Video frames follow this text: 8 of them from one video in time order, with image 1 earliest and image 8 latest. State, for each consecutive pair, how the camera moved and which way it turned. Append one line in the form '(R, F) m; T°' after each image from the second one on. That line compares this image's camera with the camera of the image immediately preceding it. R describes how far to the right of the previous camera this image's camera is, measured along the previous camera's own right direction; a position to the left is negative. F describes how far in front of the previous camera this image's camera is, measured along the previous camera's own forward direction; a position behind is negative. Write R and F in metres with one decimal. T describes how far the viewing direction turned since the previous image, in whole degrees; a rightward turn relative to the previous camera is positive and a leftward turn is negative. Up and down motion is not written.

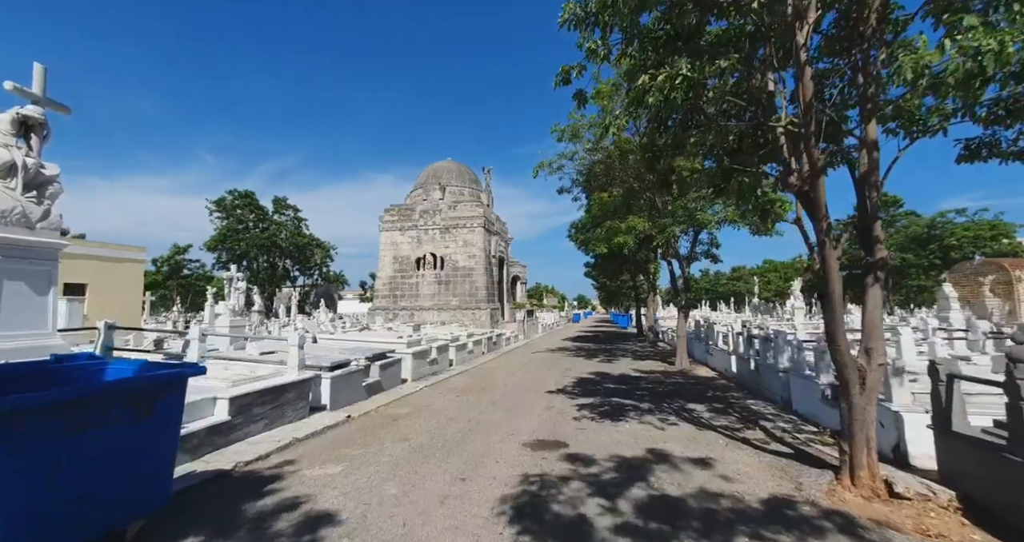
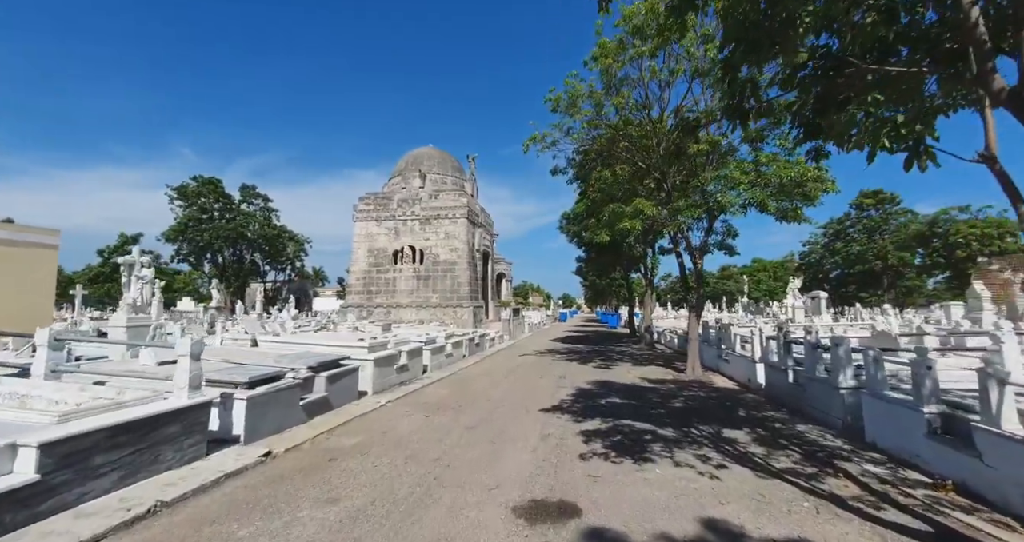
(0.0, +2.1) m; +2°
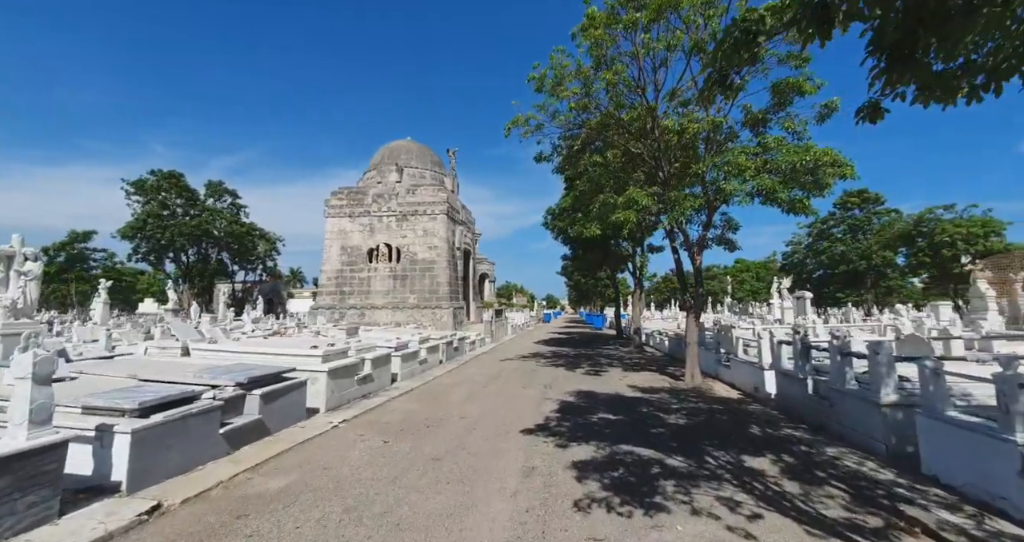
(+0.1, +1.3) m; +2°
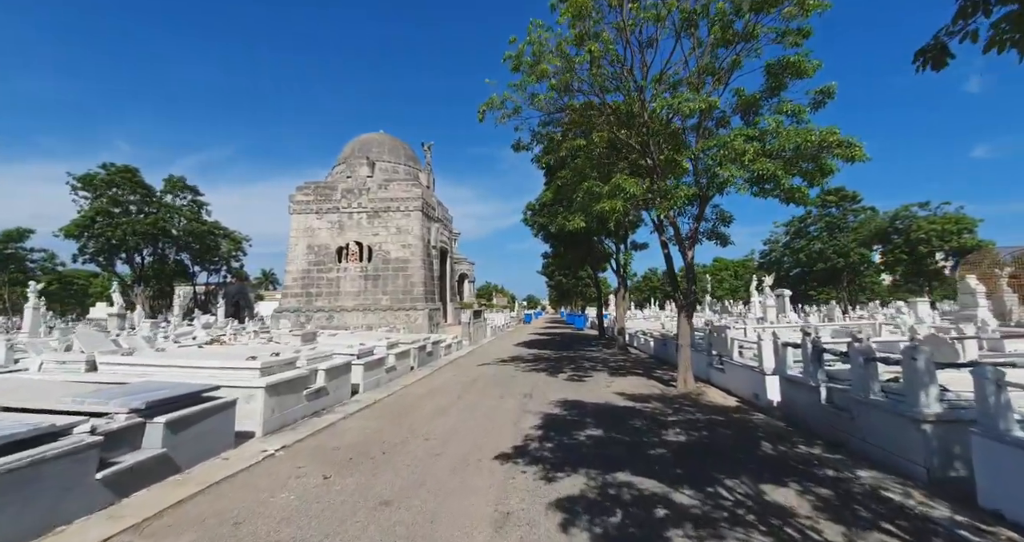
(+0.1, +1.1) m; +3°
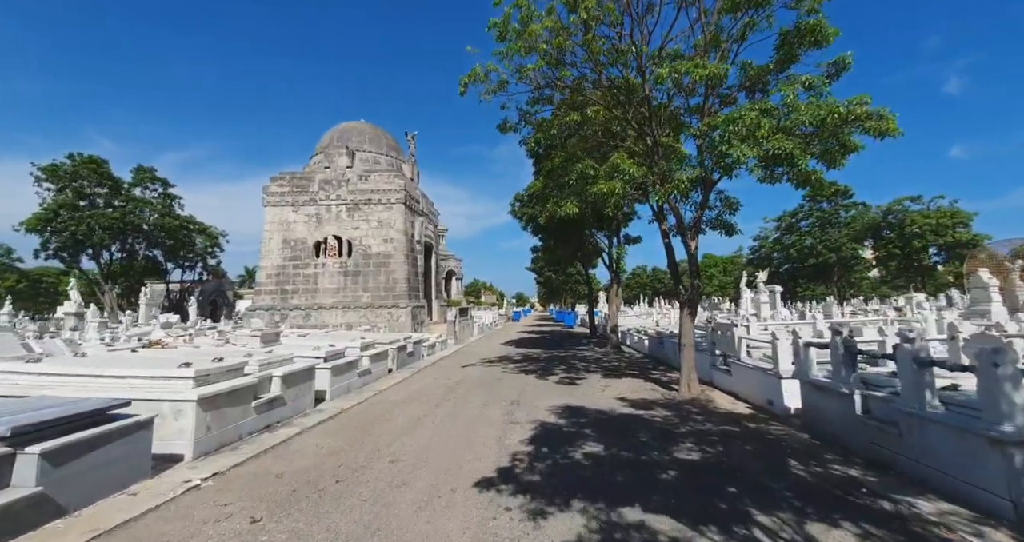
(+0.1, +1.0) m; +1°
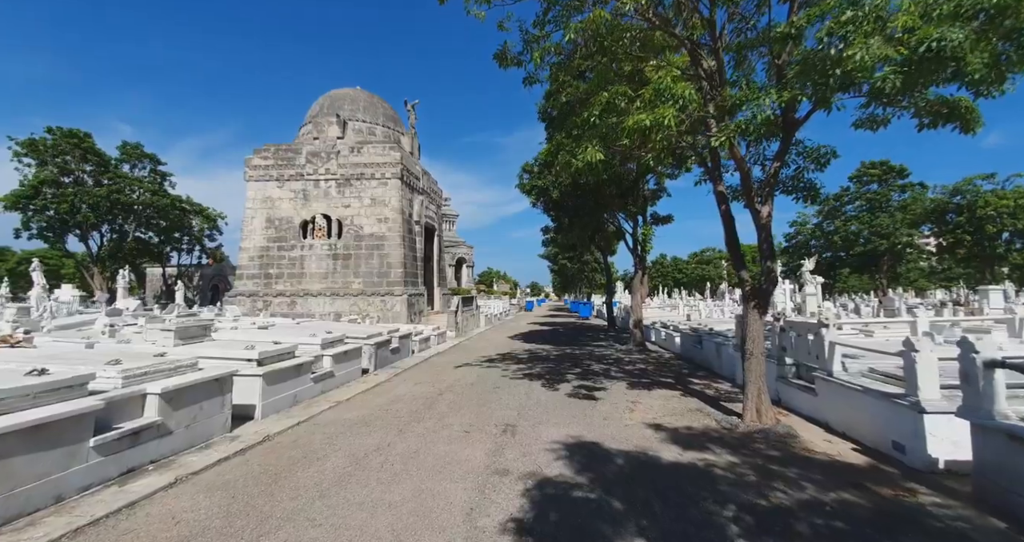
(+0.3, +2.6) m; -2°
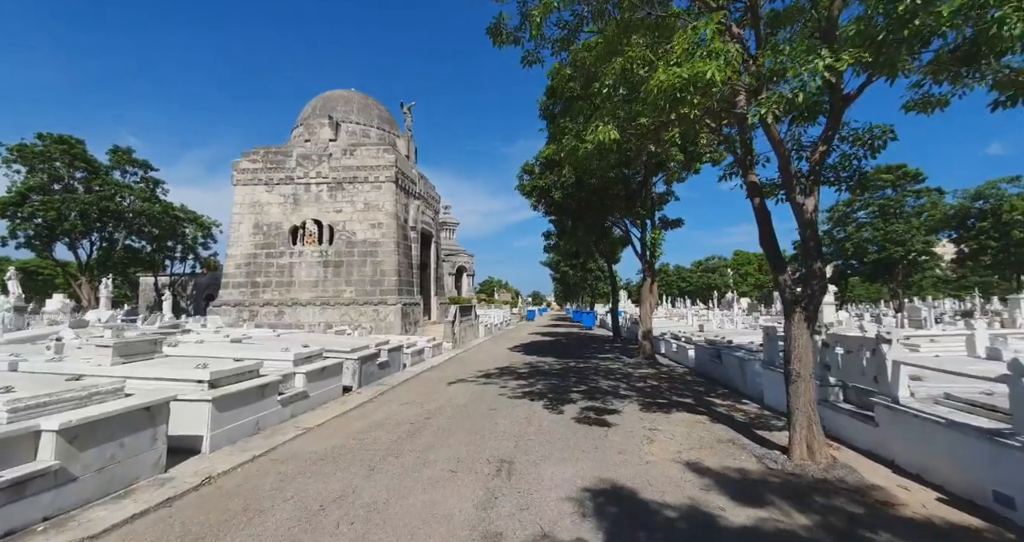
(+0.1, +1.1) m; 0°
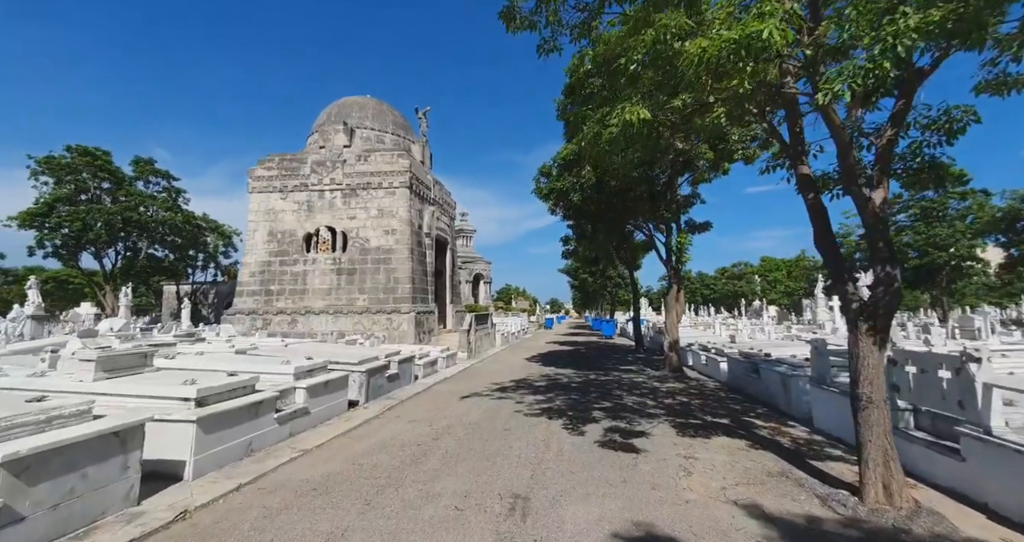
(0.0, +0.7) m; -2°
